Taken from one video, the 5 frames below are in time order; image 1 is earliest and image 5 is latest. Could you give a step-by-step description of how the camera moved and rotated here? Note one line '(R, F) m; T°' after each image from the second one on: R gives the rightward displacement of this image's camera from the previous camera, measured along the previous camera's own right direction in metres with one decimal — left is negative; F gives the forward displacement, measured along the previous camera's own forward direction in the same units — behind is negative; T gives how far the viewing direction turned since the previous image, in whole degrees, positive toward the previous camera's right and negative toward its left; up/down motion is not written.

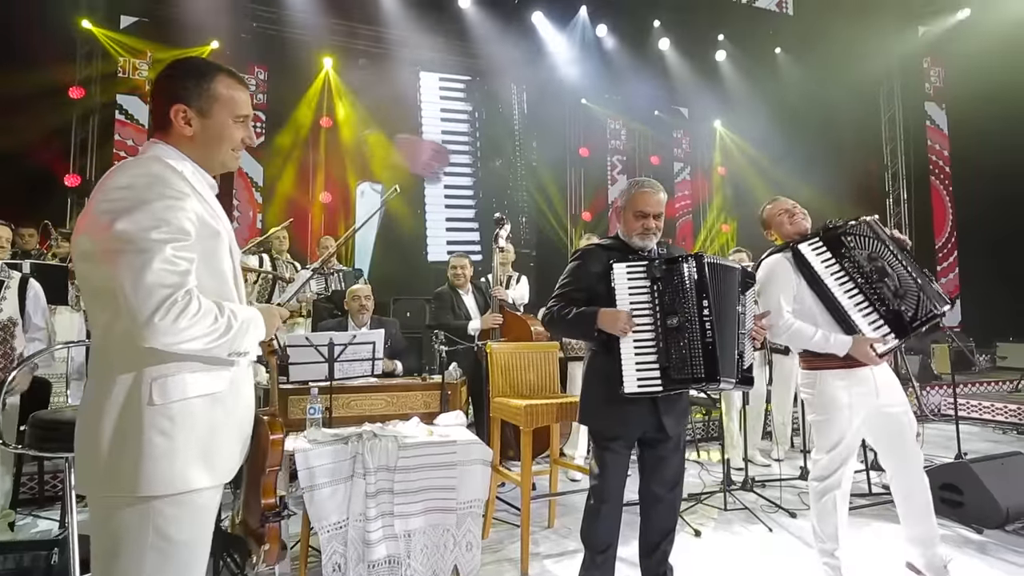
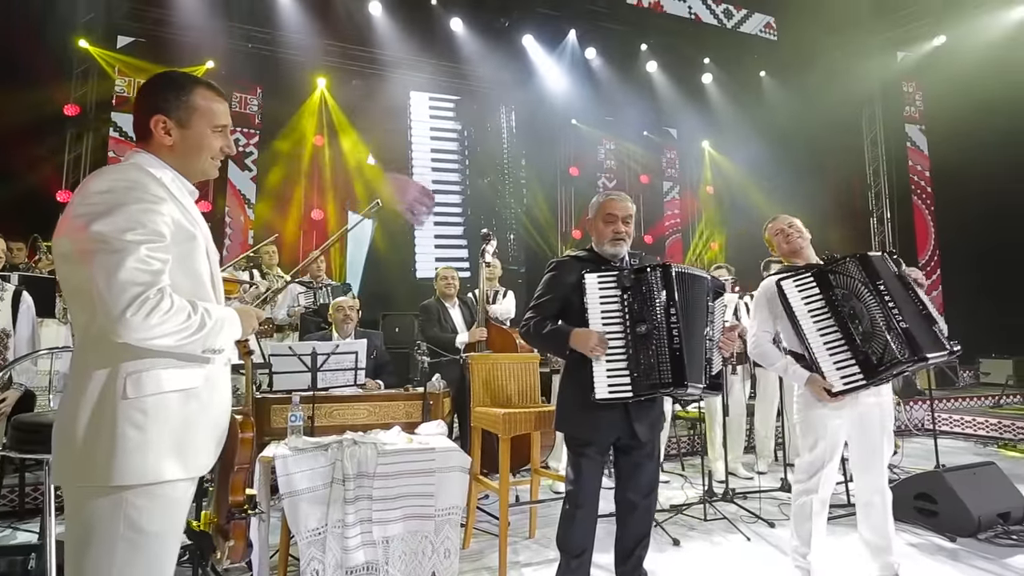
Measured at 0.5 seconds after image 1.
(+0.1, -0.1) m; +1°
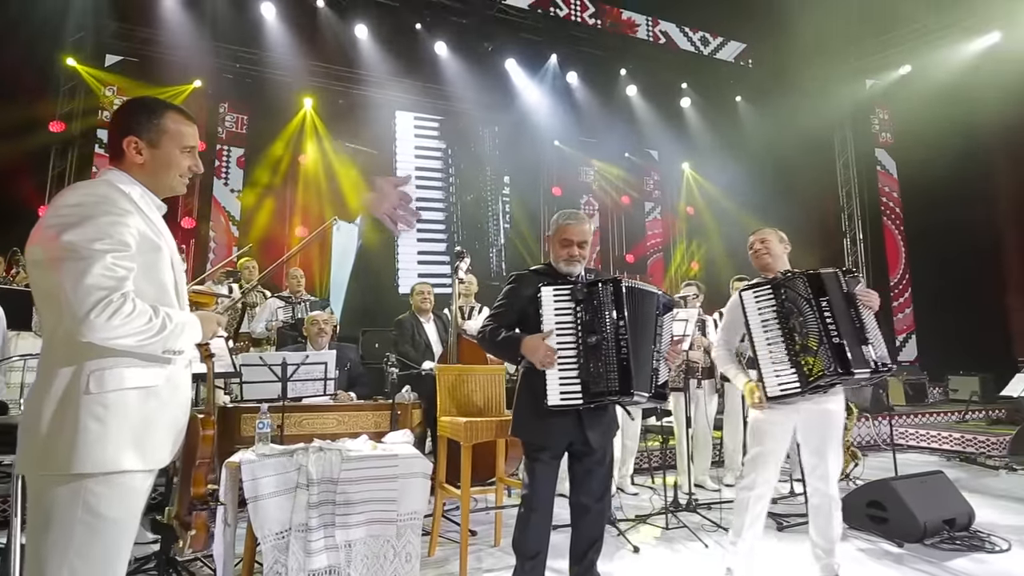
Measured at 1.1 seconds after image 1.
(+0.1, -0.1) m; +1°
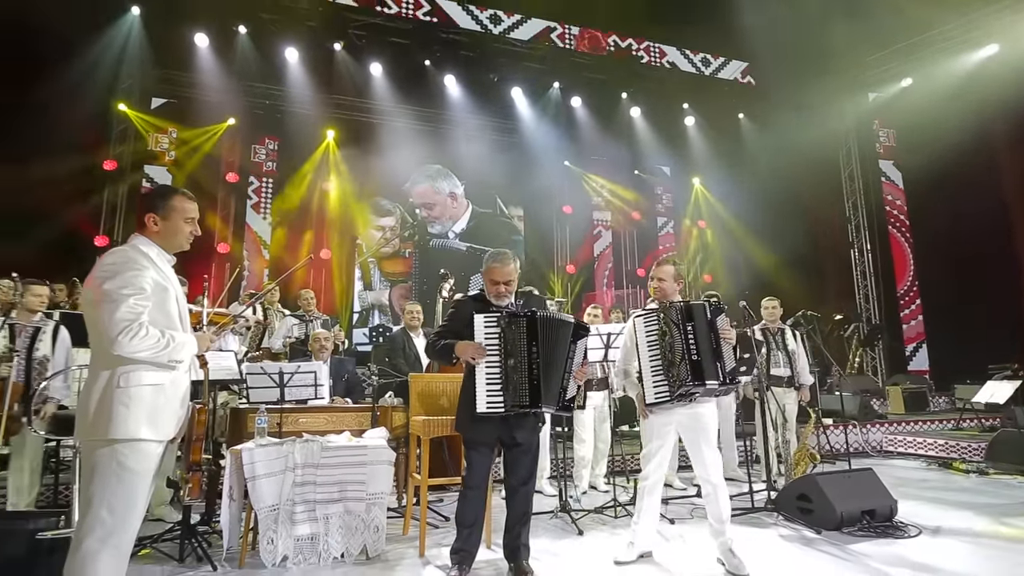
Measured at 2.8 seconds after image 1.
(+0.5, -0.5) m; -4°
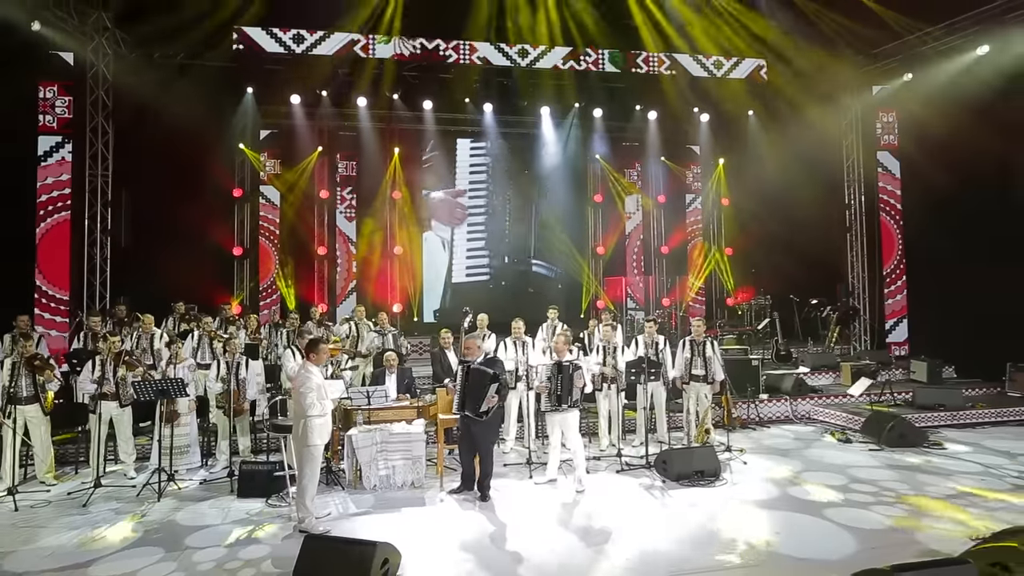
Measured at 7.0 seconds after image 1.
(+1.2, -2.4) m; -8°
